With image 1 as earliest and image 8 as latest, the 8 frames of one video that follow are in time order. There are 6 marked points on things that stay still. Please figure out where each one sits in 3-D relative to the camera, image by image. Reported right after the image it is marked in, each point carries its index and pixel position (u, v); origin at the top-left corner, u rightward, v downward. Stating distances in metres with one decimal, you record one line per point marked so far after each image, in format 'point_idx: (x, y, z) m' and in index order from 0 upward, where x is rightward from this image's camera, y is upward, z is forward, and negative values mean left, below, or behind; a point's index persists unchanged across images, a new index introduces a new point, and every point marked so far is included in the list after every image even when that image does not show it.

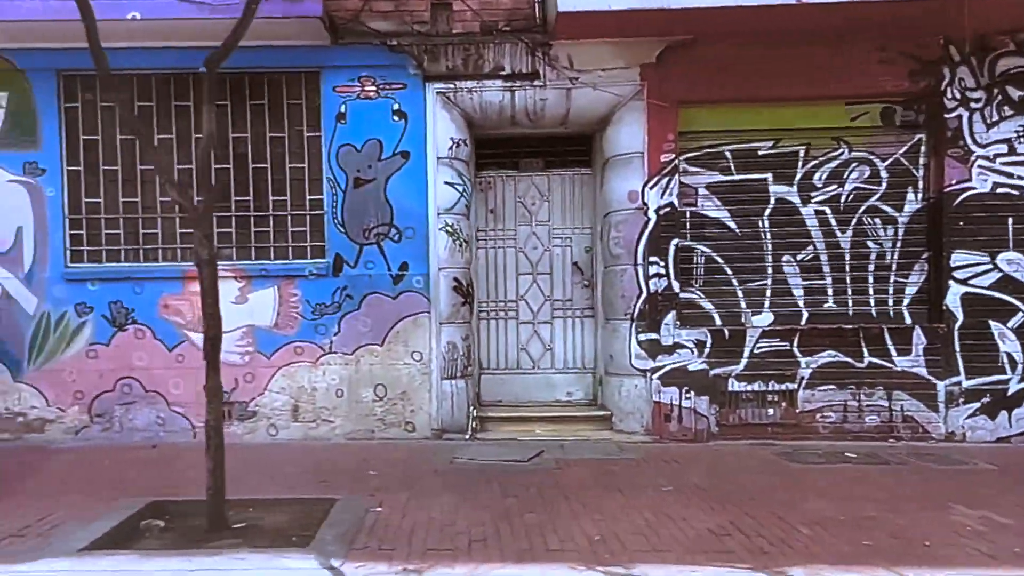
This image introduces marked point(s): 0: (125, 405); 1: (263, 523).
0: (-2.4, -0.7, +7.8) m
1: (-0.9, -0.8, +4.5) m
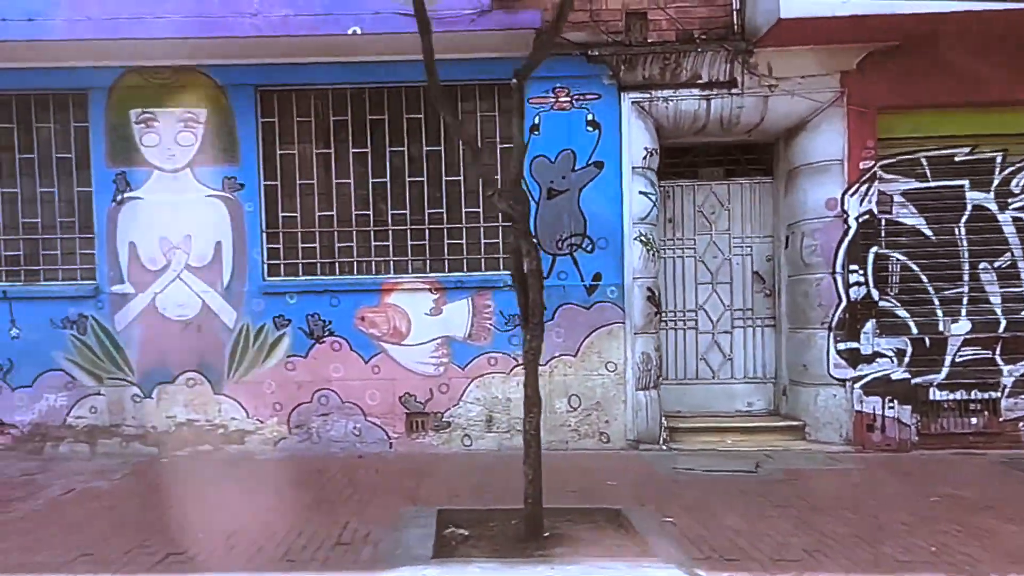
0: (-1.2, -0.8, +7.8) m
1: (+0.2, -0.9, +4.5) m
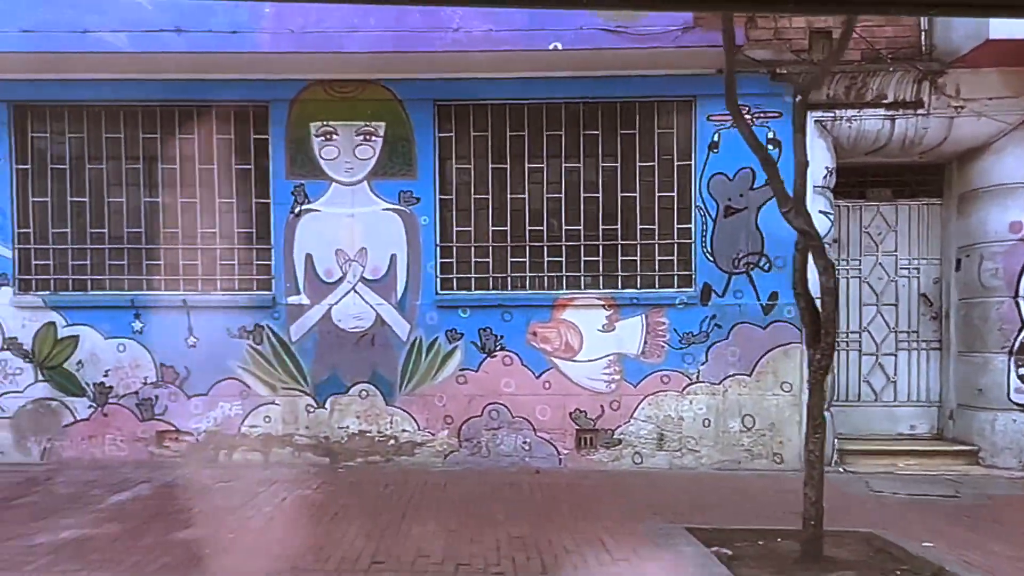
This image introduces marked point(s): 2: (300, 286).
0: (-0.1, -0.9, +7.8) m
1: (+1.1, -0.9, +4.5) m
2: (-1.3, 0.0, +7.8) m
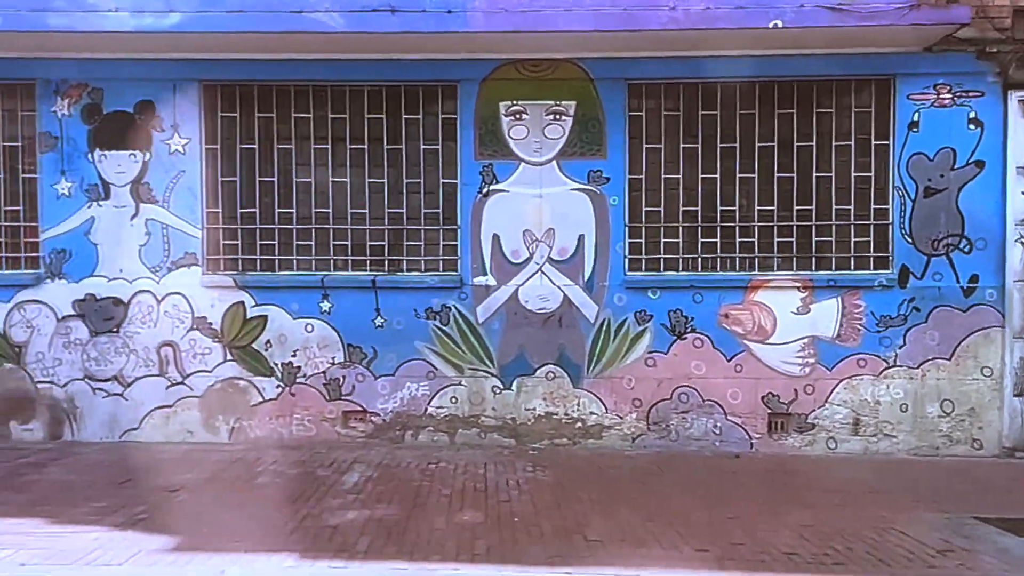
0: (+1.0, -0.8, +7.7) m
1: (+2.2, -0.9, +4.3) m
2: (-0.2, +0.1, +7.8) m
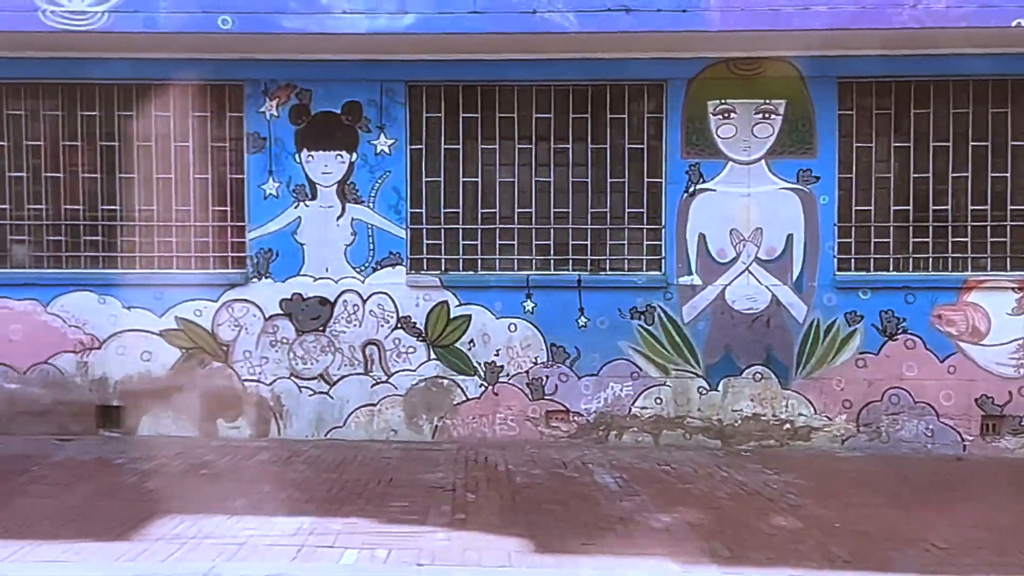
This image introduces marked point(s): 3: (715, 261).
0: (+2.3, -0.8, +7.7) m
1: (+3.3, -0.9, +4.2) m
2: (+1.1, +0.1, +7.8) m
3: (+1.3, +0.2, +7.8) m
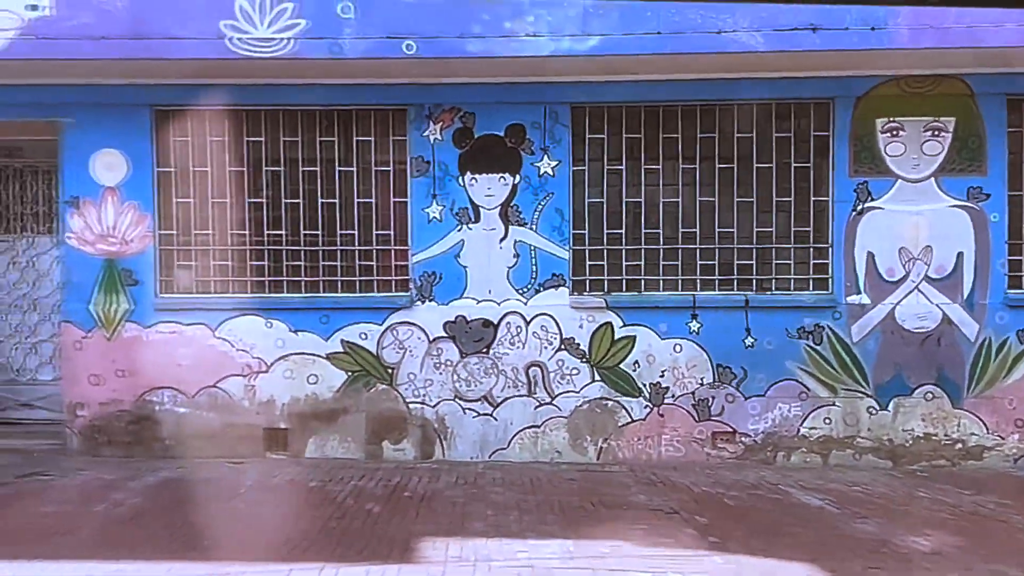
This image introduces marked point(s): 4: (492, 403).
0: (+3.4, -0.9, +7.6) m
1: (+4.3, -0.9, +4.1) m
2: (+2.1, 0.0, +7.7) m
3: (+2.3, +0.1, +7.7) m
4: (-0.1, -0.7, +7.9) m
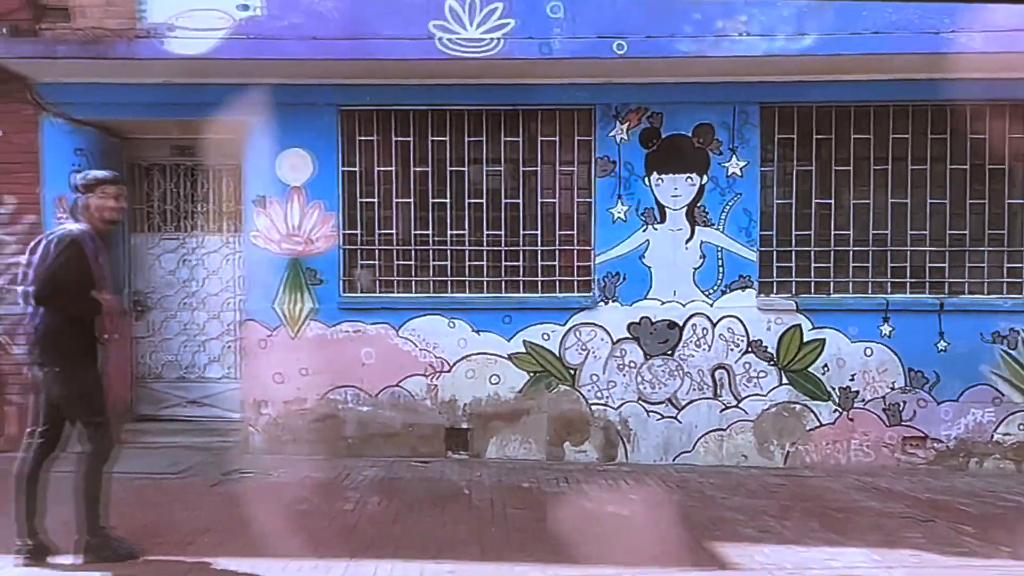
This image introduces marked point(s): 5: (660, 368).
0: (+4.5, -0.9, +7.4) m
1: (+5.3, -1.0, +3.9) m
2: (+3.3, 0.0, +7.6) m
3: (+3.4, 0.0, +7.5) m
4: (+1.0, -0.7, +7.8) m
5: (+0.9, -0.5, +7.8) m
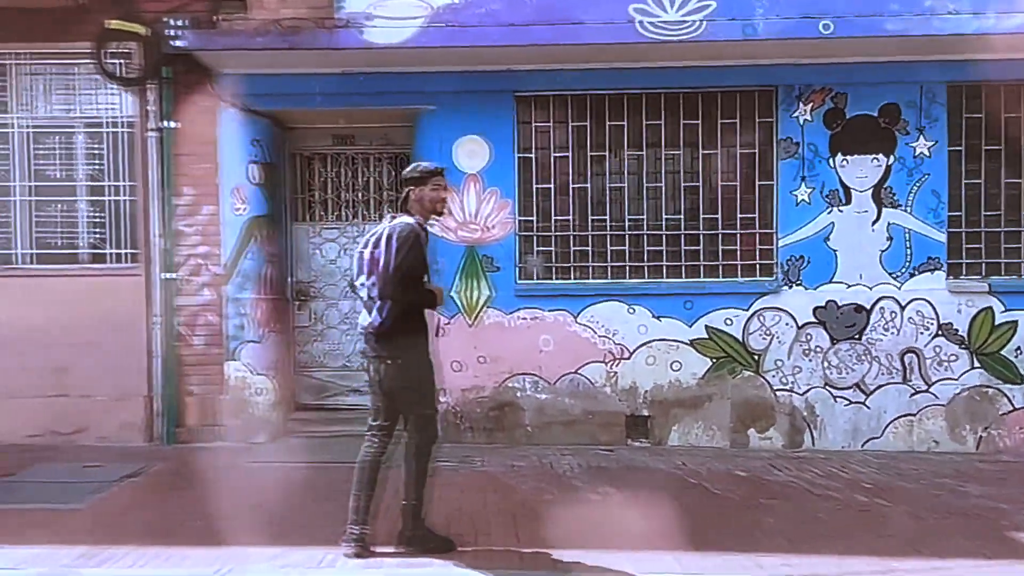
0: (+5.6, -0.8, +7.1) m
1: (+6.2, -0.9, +3.6) m
2: (+4.4, +0.1, +7.4) m
3: (+4.5, +0.2, +7.3) m
4: (+2.2, -0.6, +7.7) m
5: (+2.1, -0.4, +7.7) m
